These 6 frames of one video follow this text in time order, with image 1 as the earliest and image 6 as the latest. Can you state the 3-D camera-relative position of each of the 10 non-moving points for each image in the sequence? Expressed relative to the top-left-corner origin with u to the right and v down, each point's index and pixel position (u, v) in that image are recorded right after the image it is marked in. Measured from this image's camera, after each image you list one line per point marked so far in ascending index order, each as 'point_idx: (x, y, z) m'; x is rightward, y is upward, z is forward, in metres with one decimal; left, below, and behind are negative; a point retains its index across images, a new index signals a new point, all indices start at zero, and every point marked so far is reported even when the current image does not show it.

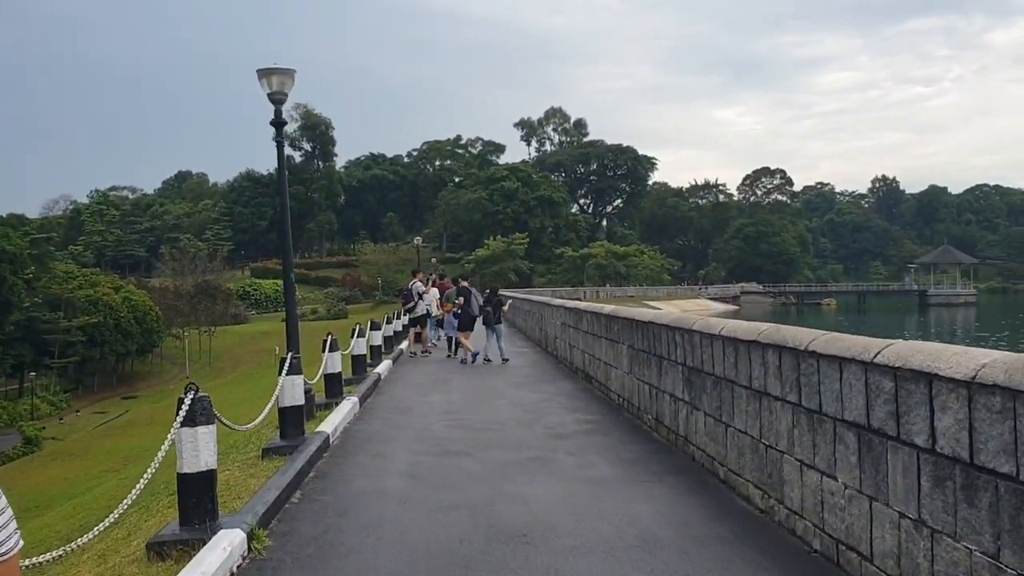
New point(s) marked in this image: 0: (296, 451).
0: (-1.7, -1.3, +6.6) m
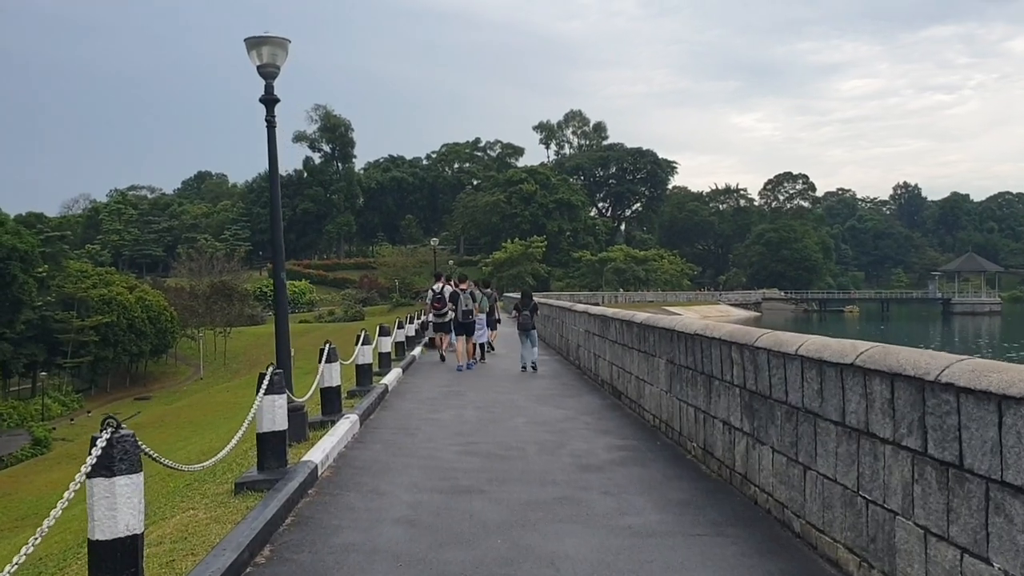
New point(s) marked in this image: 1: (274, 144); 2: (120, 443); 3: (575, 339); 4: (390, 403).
0: (-1.5, -1.3, +5.4) m
1: (-2.1, +1.3, +7.5) m
2: (-1.6, -0.6, +3.3) m
3: (+1.1, -0.9, +15.3) m
4: (-1.4, -1.4, +10.0) m
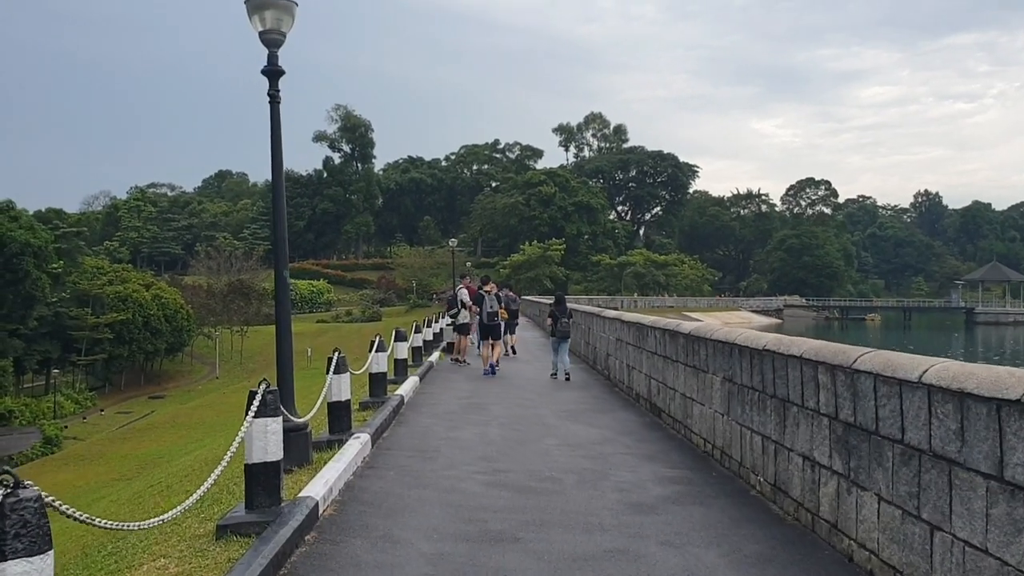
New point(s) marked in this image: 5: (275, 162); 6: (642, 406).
0: (-1.3, -1.3, +4.4) m
1: (-1.8, +1.3, +6.5) m
2: (-1.4, -0.6, +2.4) m
3: (+1.5, -1.0, +14.2) m
4: (-1.1, -1.4, +9.0) m
5: (-2.0, +1.0, +7.0) m
6: (+1.6, -1.5, +10.4) m
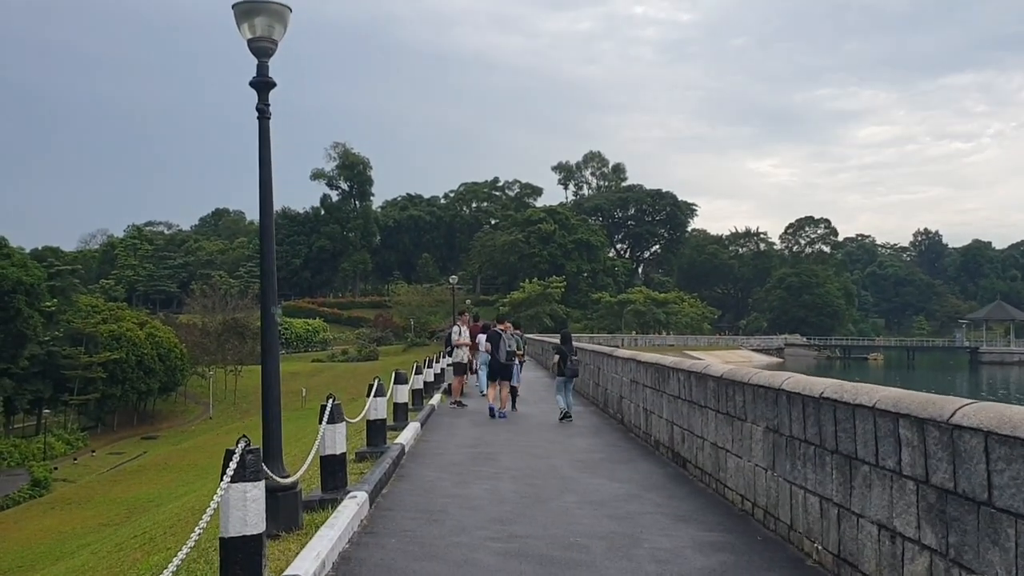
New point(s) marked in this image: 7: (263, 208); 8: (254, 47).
0: (-1.2, -1.4, +3.6) m
1: (-1.7, +1.0, +5.8) m
2: (-1.2, -0.7, +1.6) m
3: (+1.6, -1.6, +13.4) m
4: (-1.0, -1.7, +8.1) m
5: (-1.9, +0.8, +6.3) m
6: (+1.7, -1.9, +9.6) m
7: (-1.9, +0.6, +6.4) m
8: (-1.8, +1.7, +5.9) m
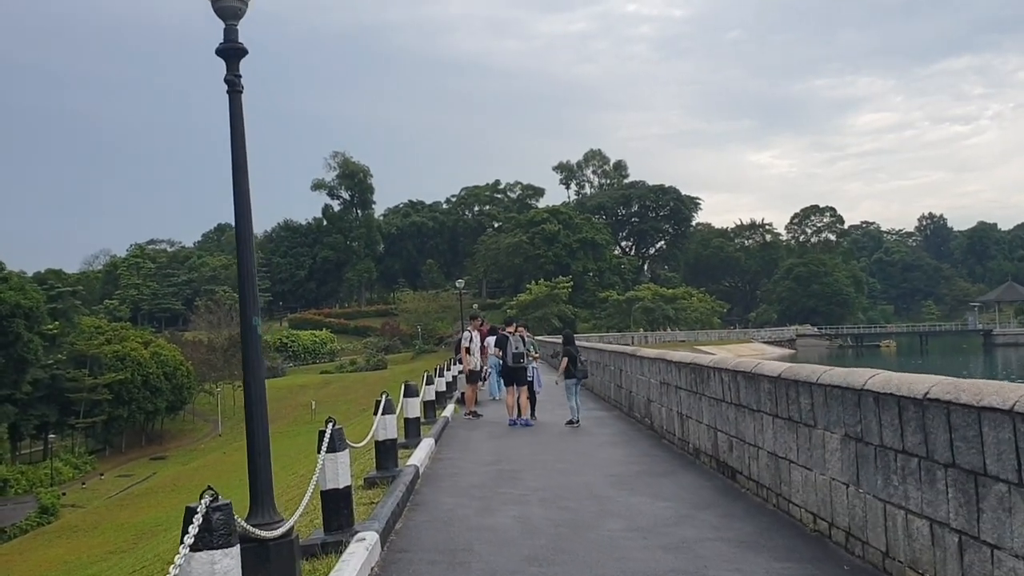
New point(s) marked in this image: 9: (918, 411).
0: (-1.0, -1.5, +2.7) m
1: (-1.6, +1.0, +4.8) m
2: (-1.1, -0.7, +0.6) m
3: (+1.9, -1.5, +12.4) m
4: (-0.8, -1.8, +7.2) m
5: (-1.7, +0.7, +5.4) m
6: (+2.0, -1.8, +8.6) m
7: (-1.7, +0.5, +5.5) m
8: (-1.7, +1.6, +5.0) m
9: (+2.1, -0.7, +4.4) m
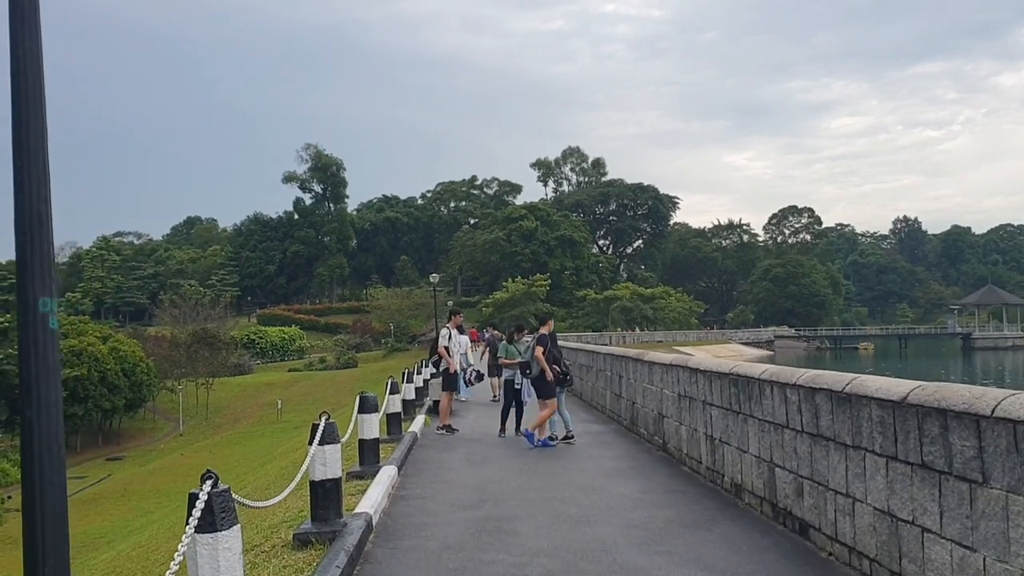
0: (-0.9, -1.3, +0.5) m
1: (-1.5, +1.1, +2.6) m
2: (-0.9, -0.6, -1.6) m
3: (+1.7, -1.4, +10.3) m
4: (-0.8, -1.6, +5.0) m
5: (-1.7, +0.8, +3.2) m
6: (+1.9, -1.7, +6.5) m
7: (-1.7, +0.7, +3.3) m
8: (-1.7, +1.8, +2.7) m
9: (+2.1, -0.6, +2.3) m
